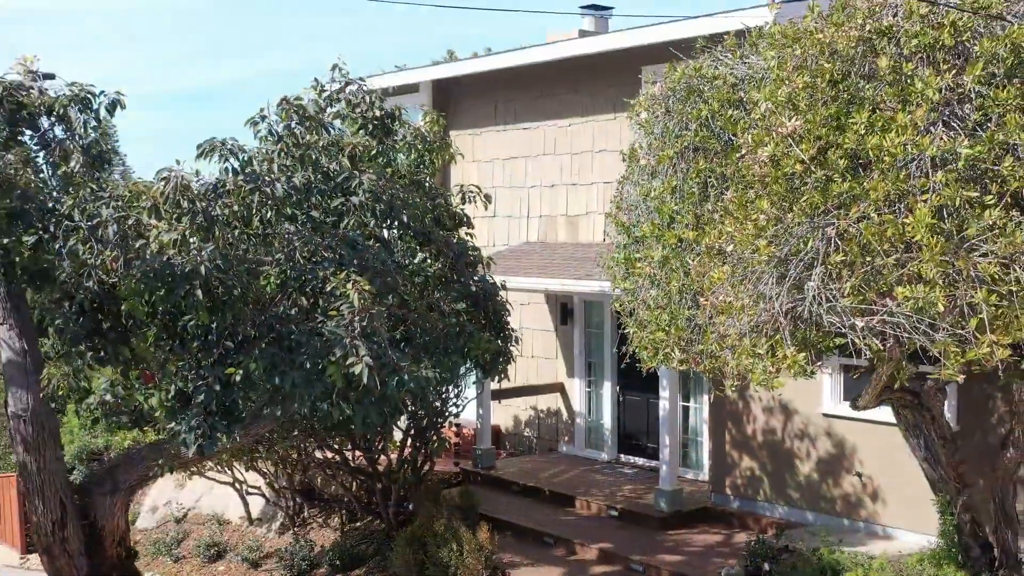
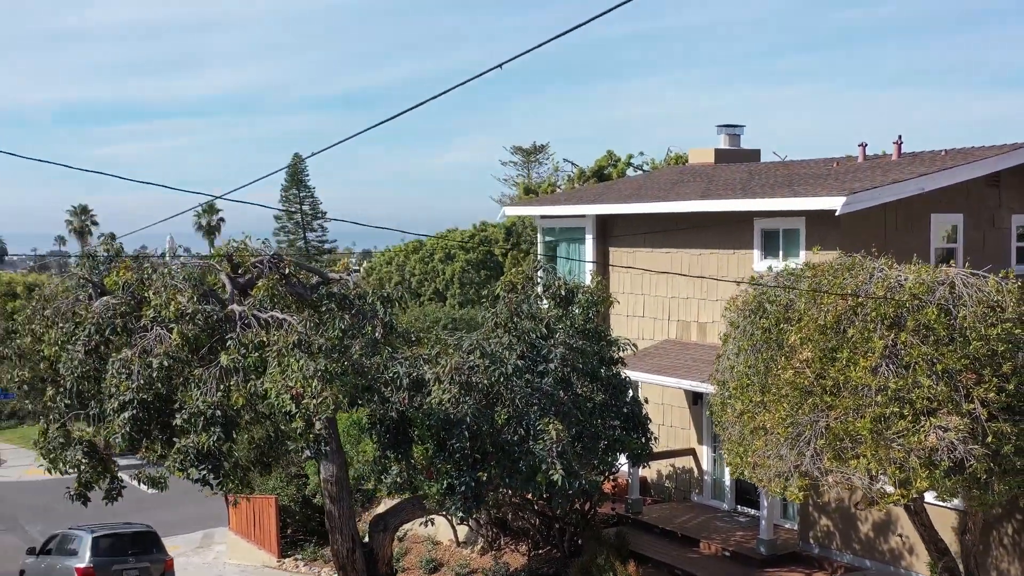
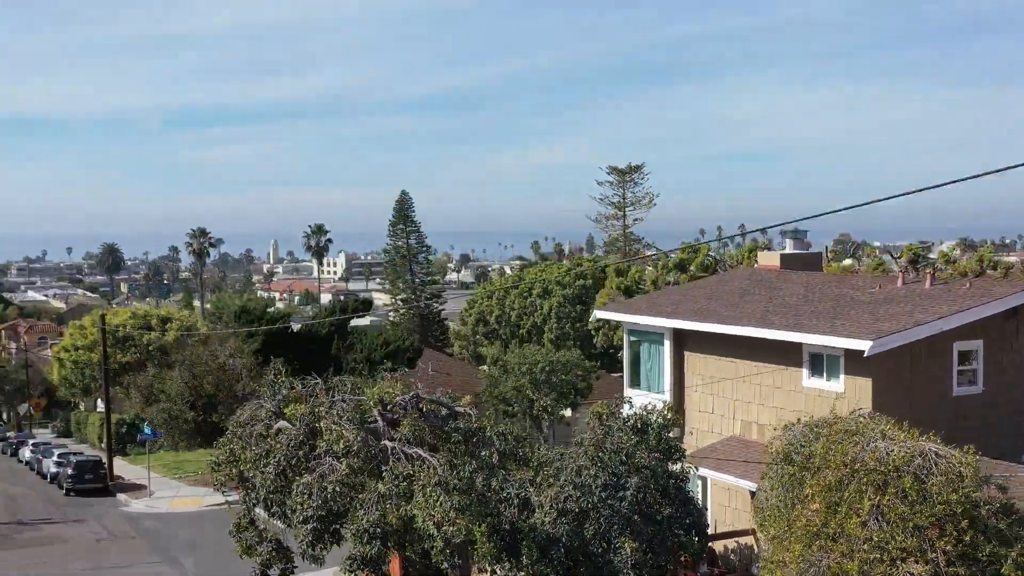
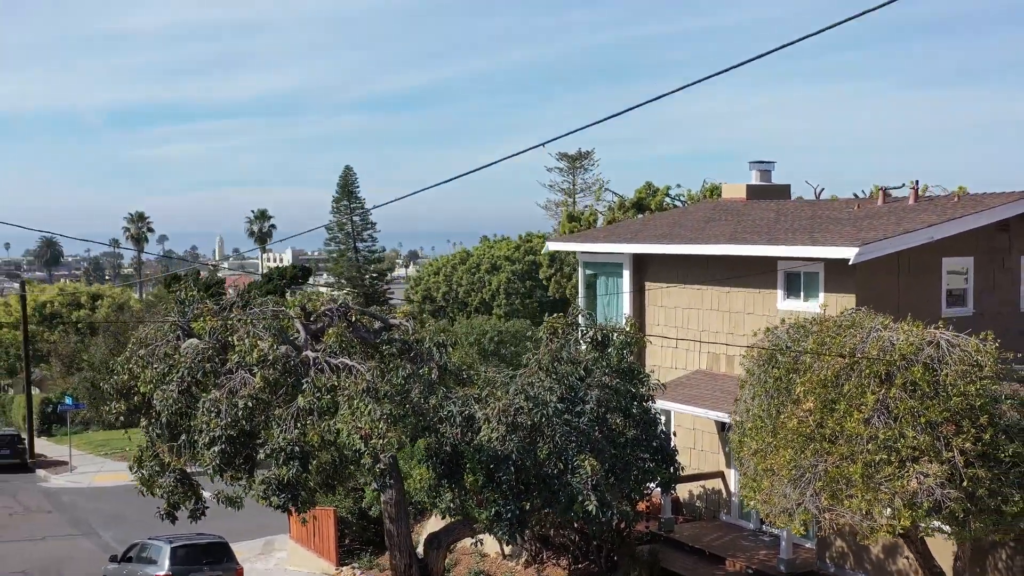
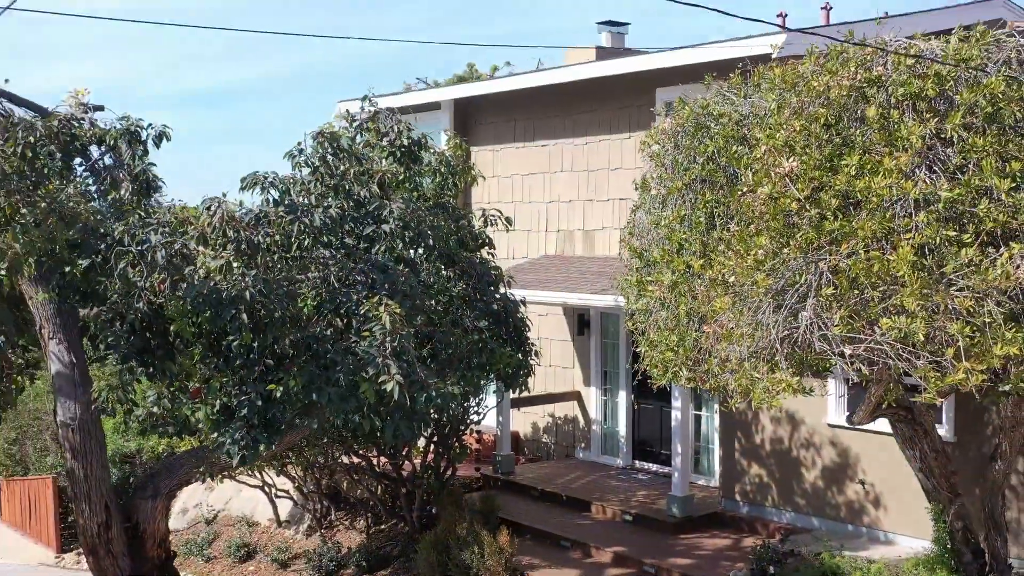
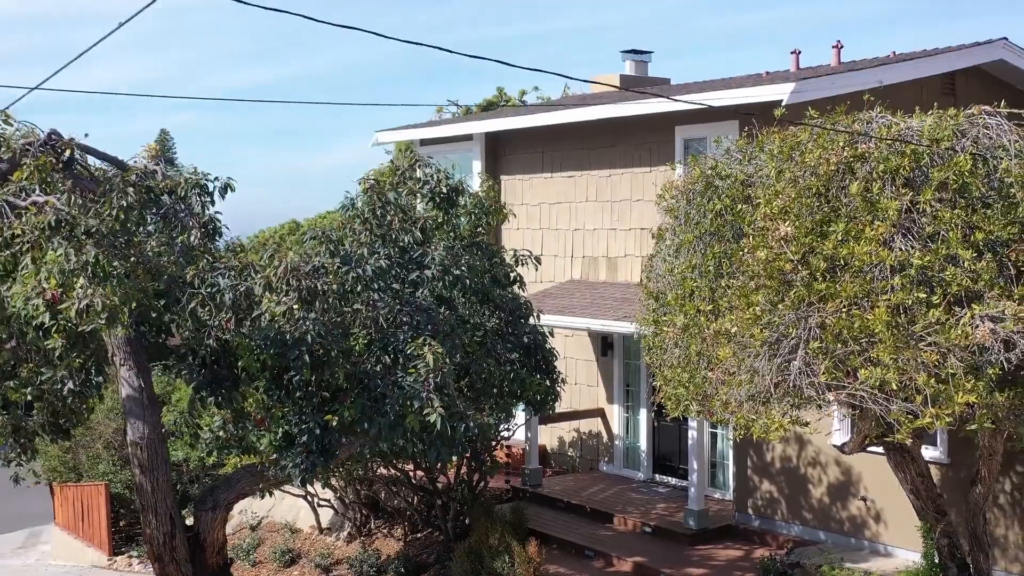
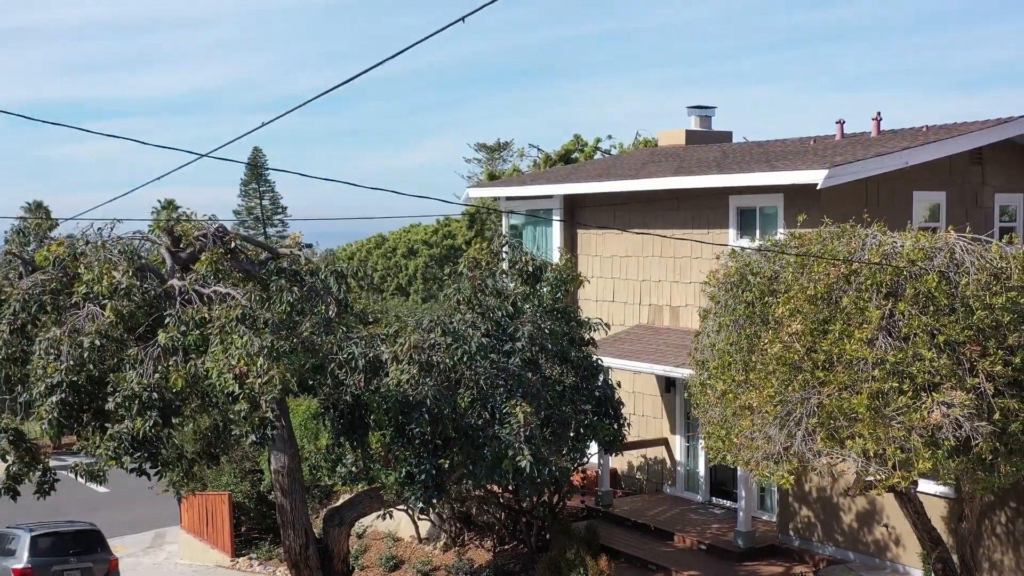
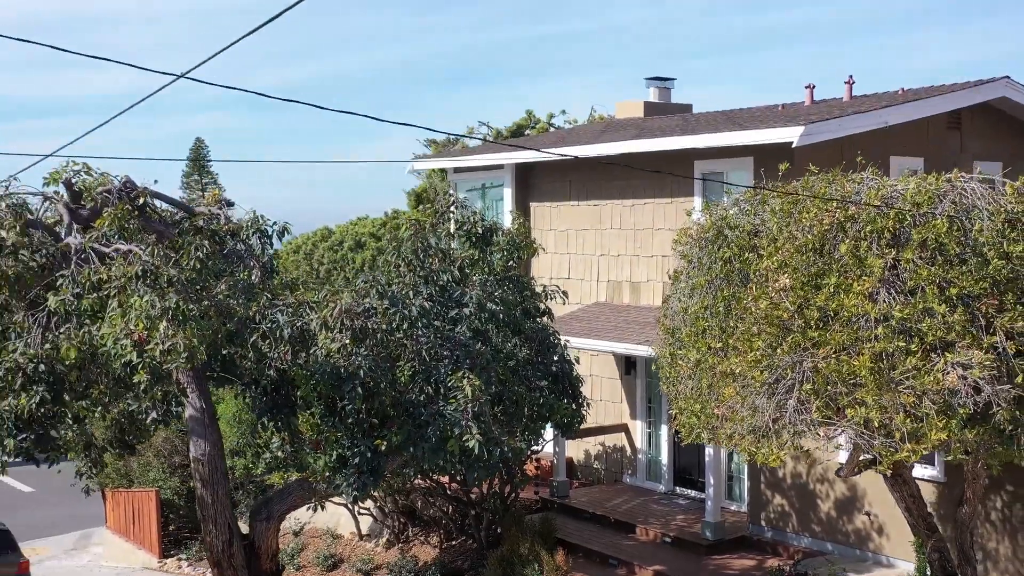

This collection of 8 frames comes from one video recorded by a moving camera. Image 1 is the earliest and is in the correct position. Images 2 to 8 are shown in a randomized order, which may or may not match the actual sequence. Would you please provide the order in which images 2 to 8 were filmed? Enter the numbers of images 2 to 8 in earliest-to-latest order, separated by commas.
5, 6, 8, 7, 2, 4, 3
